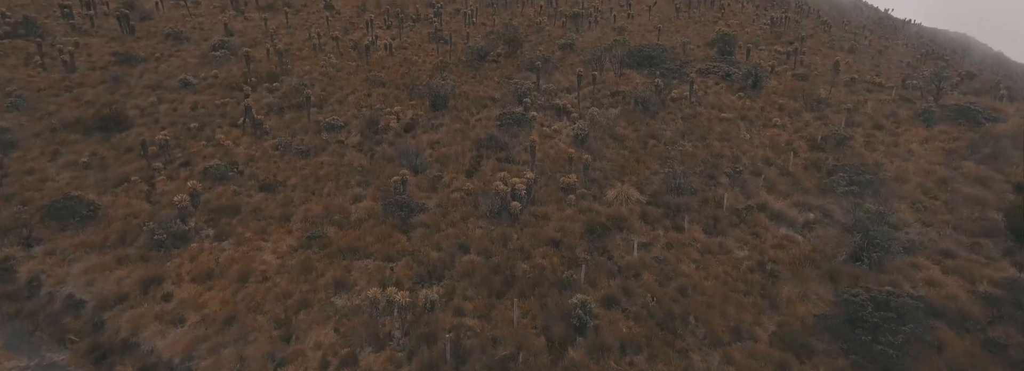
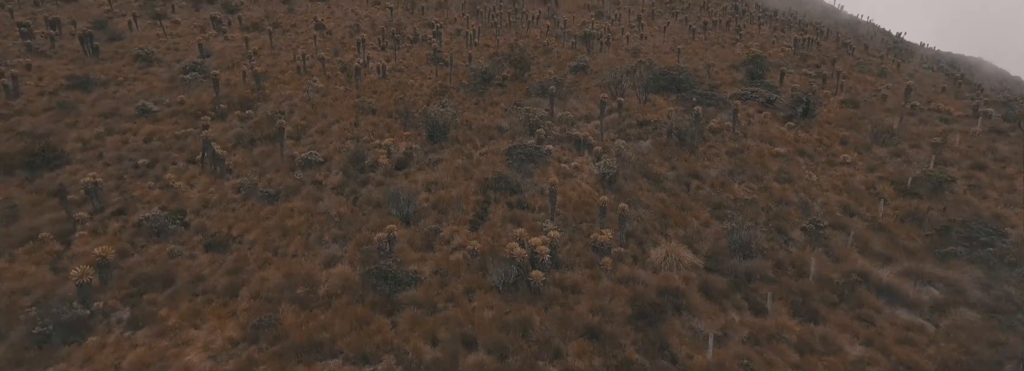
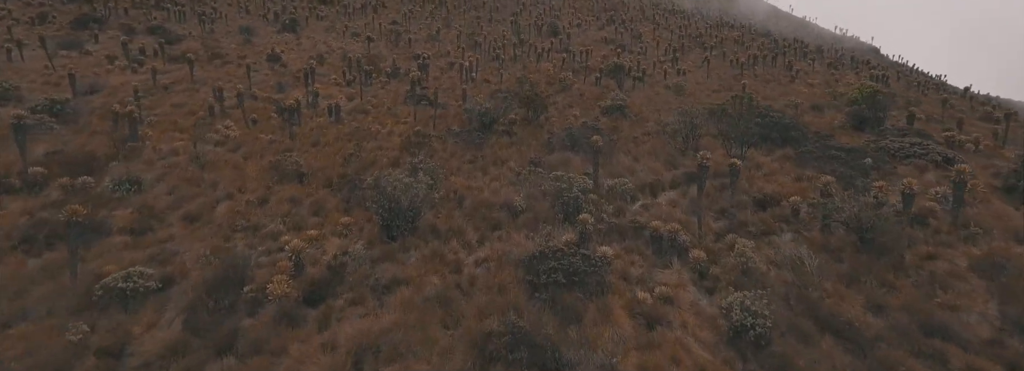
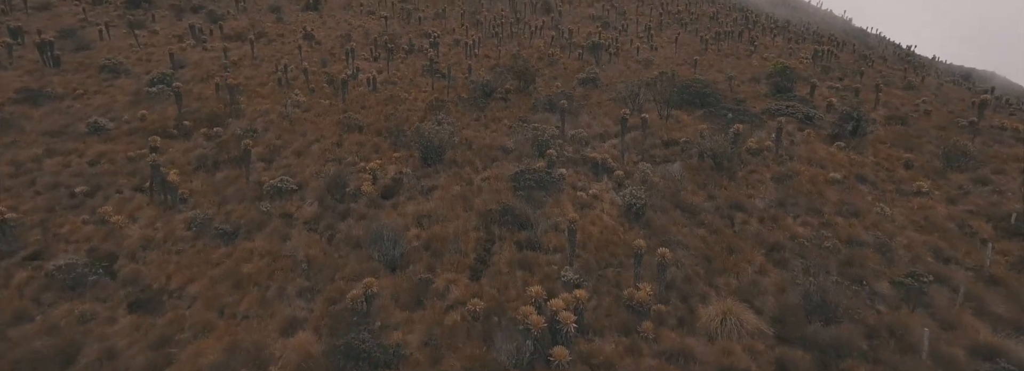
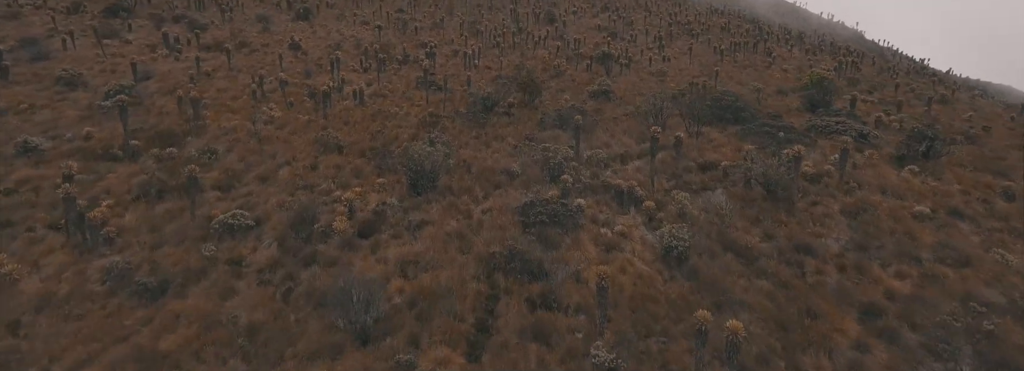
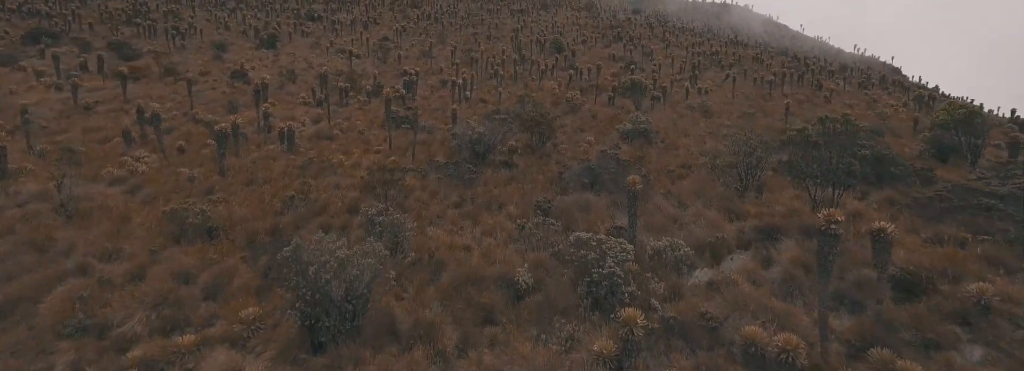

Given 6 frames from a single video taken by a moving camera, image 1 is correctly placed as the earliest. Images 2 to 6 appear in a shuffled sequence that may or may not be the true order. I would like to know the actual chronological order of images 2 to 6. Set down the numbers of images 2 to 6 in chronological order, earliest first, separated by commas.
2, 4, 5, 3, 6
